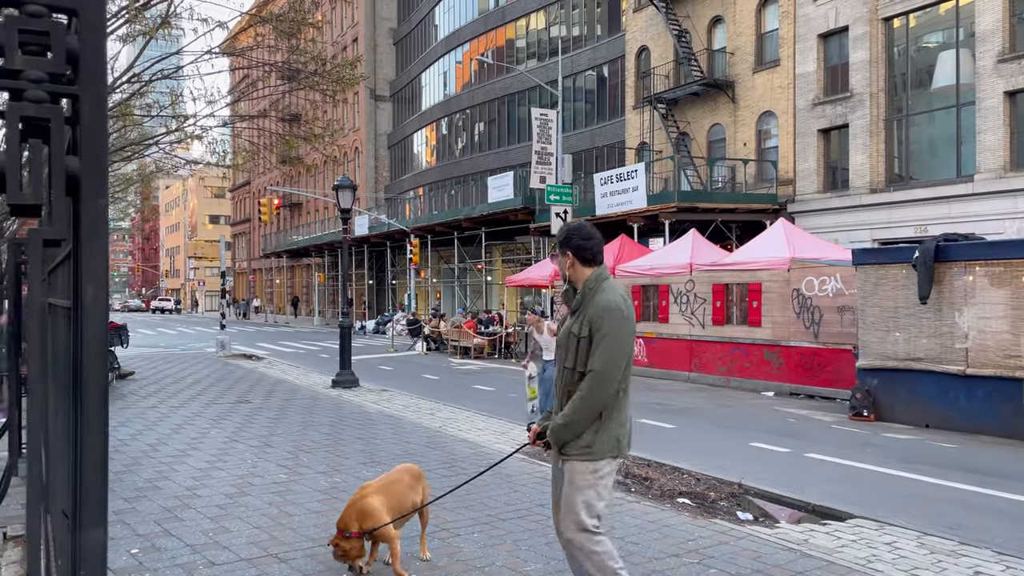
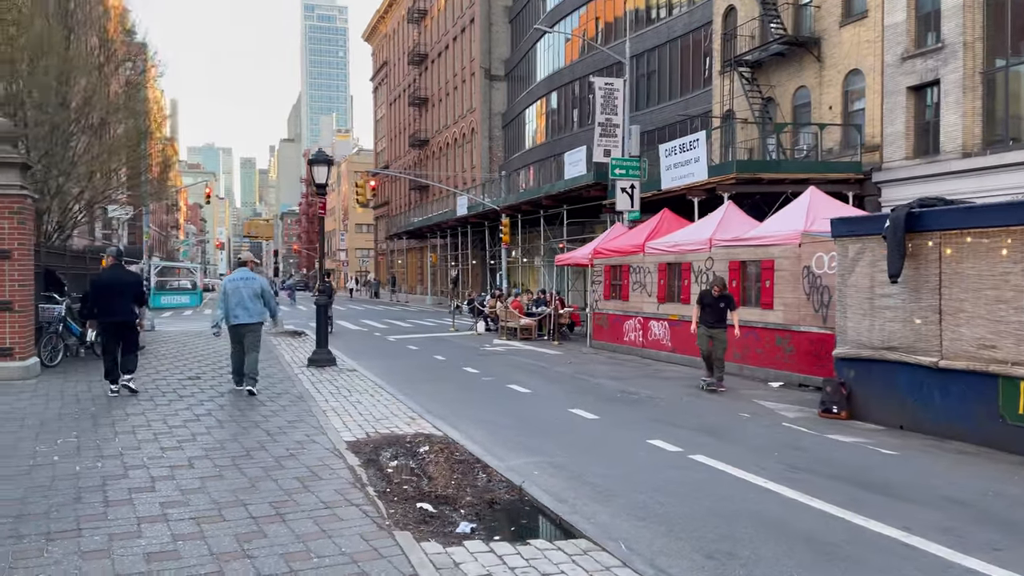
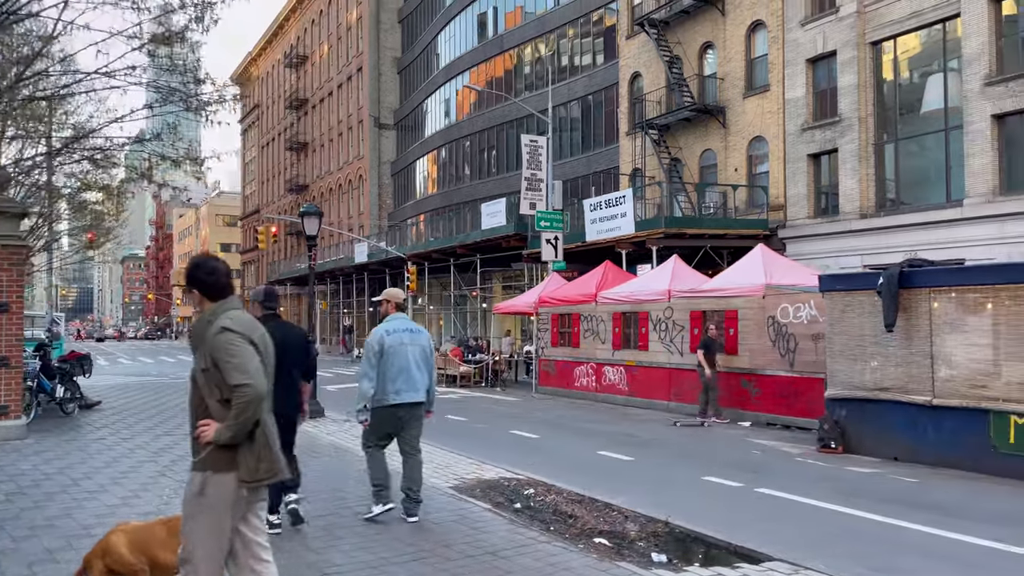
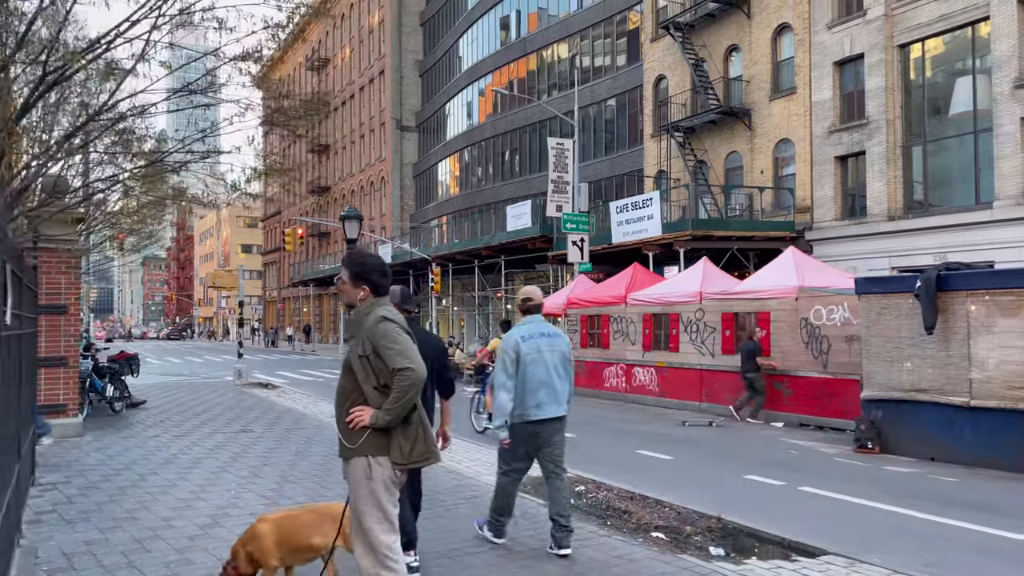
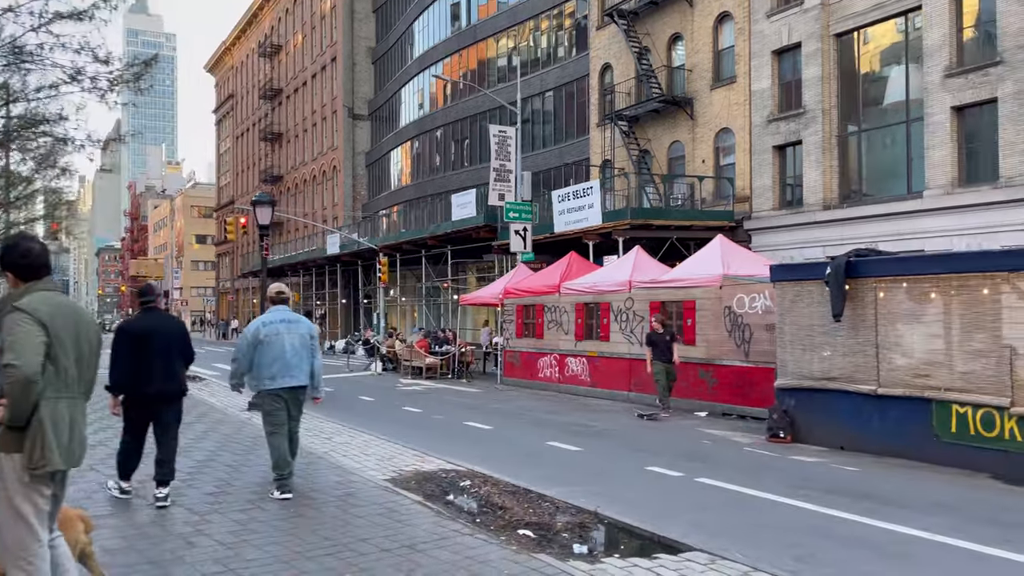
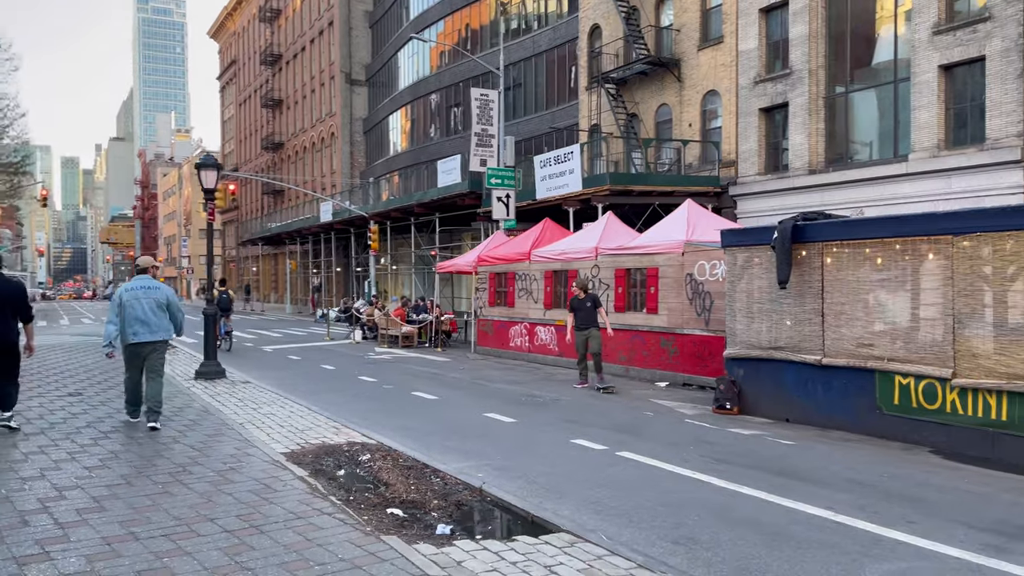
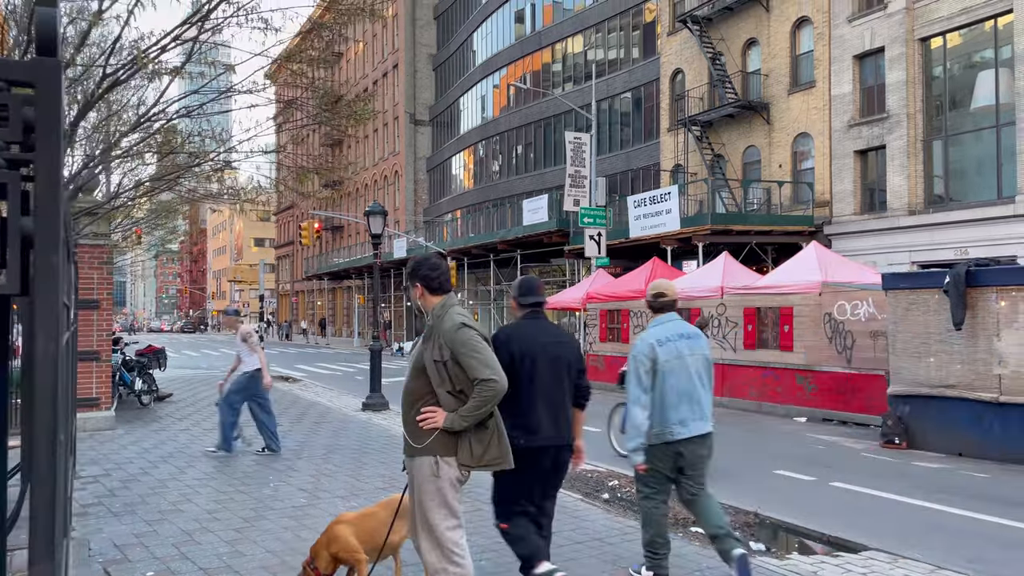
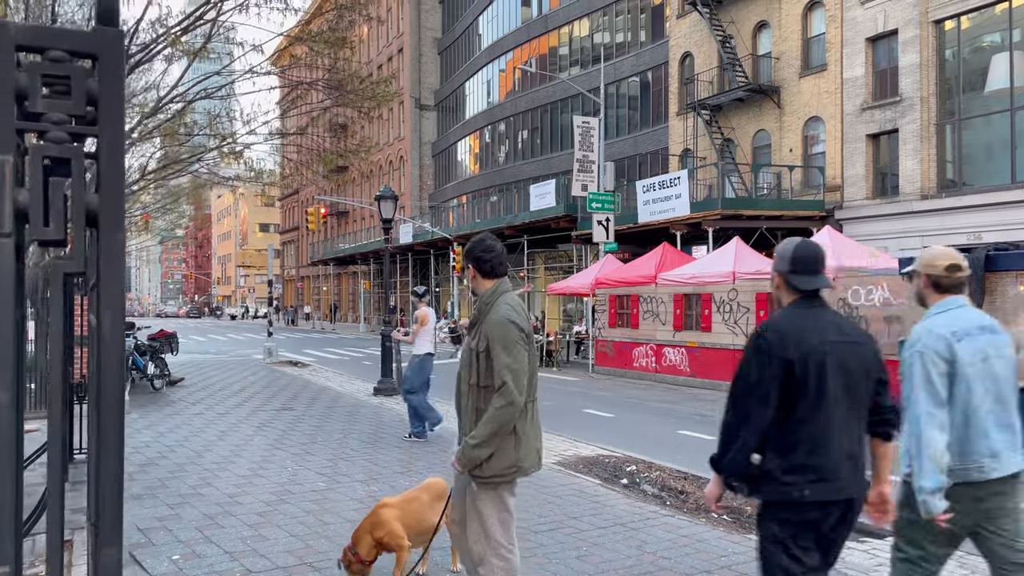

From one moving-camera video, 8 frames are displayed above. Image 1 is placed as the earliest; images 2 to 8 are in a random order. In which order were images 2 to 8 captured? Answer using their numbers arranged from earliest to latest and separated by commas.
8, 7, 4, 3, 5, 6, 2
